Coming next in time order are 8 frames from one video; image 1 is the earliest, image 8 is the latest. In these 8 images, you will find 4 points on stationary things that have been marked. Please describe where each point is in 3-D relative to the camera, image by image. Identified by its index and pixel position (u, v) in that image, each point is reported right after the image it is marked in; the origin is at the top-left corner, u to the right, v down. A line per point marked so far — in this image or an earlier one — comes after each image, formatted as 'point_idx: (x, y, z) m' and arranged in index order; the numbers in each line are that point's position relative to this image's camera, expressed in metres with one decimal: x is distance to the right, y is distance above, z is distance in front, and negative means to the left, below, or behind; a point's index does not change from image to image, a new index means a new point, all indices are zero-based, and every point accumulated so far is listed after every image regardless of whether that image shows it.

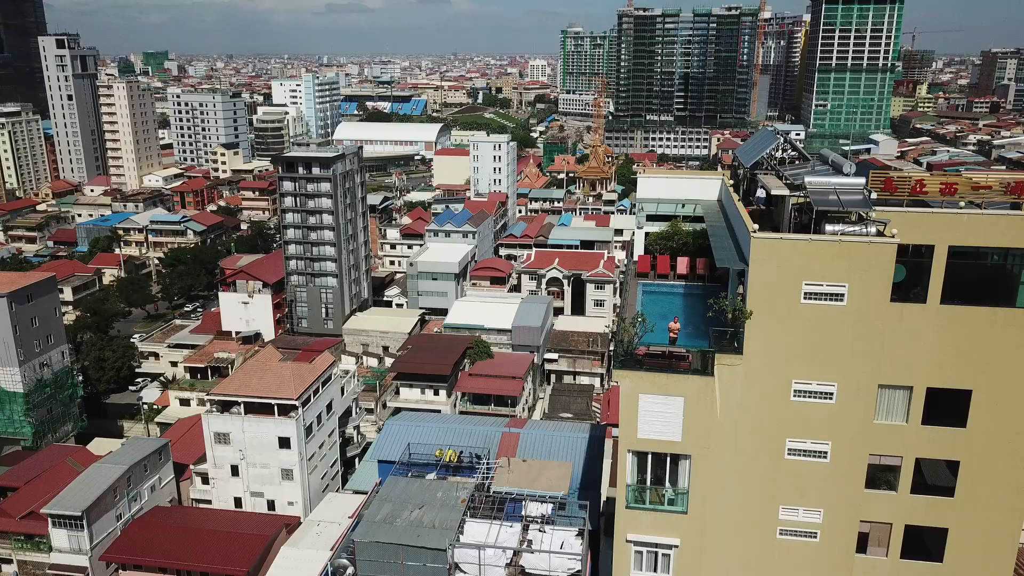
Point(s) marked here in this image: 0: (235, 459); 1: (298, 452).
0: (-5.5, -3.4, +14.0) m
1: (-4.1, -3.2, +13.7) m
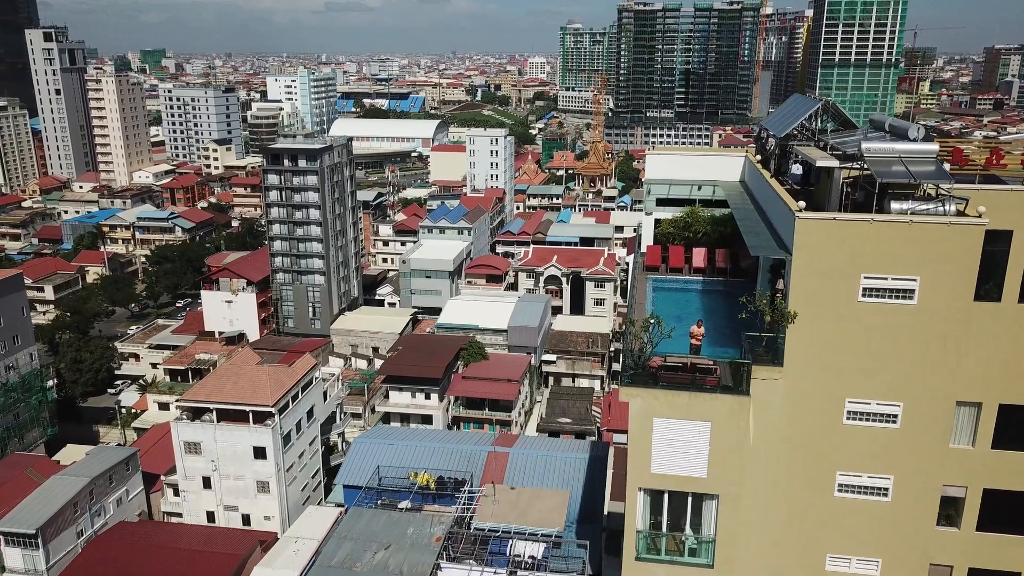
0: (-5.6, -3.3, +13.0) m
1: (-4.3, -3.1, +12.7) m
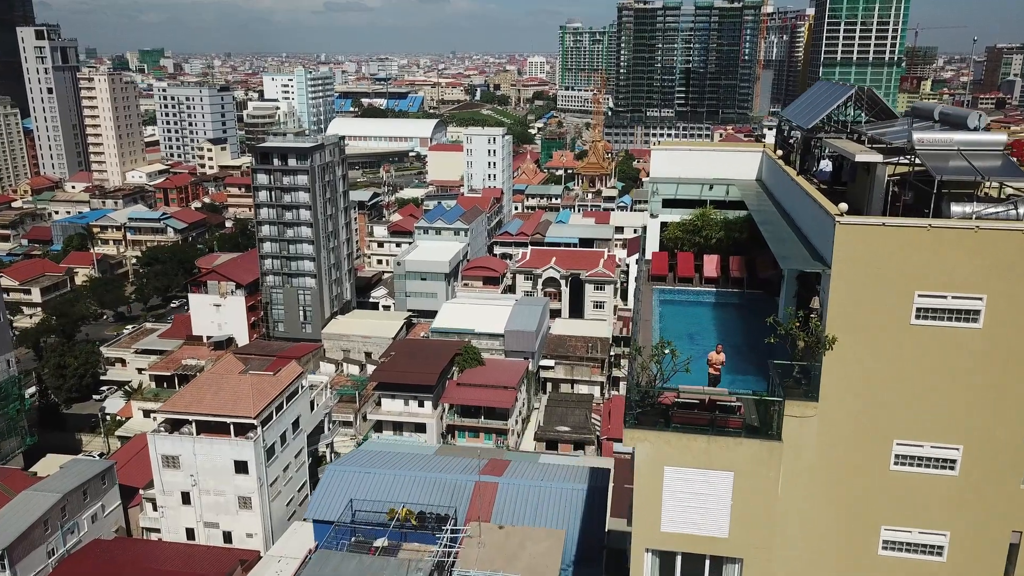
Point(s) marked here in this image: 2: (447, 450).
0: (-5.7, -3.4, +12.3) m
1: (-4.3, -3.2, +12.1) m
2: (-1.4, -3.5, +15.3) m
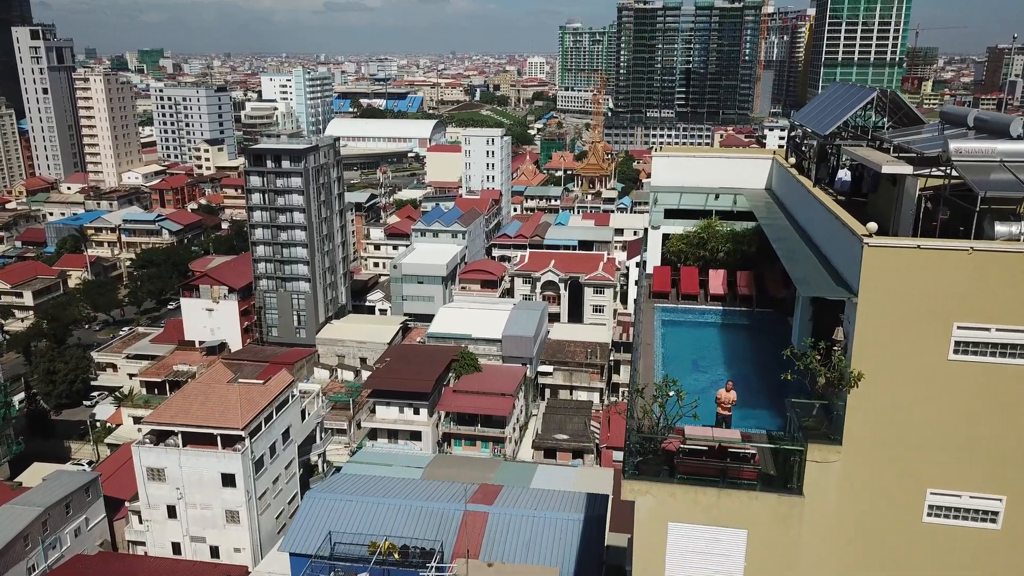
0: (-5.7, -3.5, +11.9) m
1: (-4.4, -3.4, +11.7) m
2: (-1.5, -3.6, +15.0) m
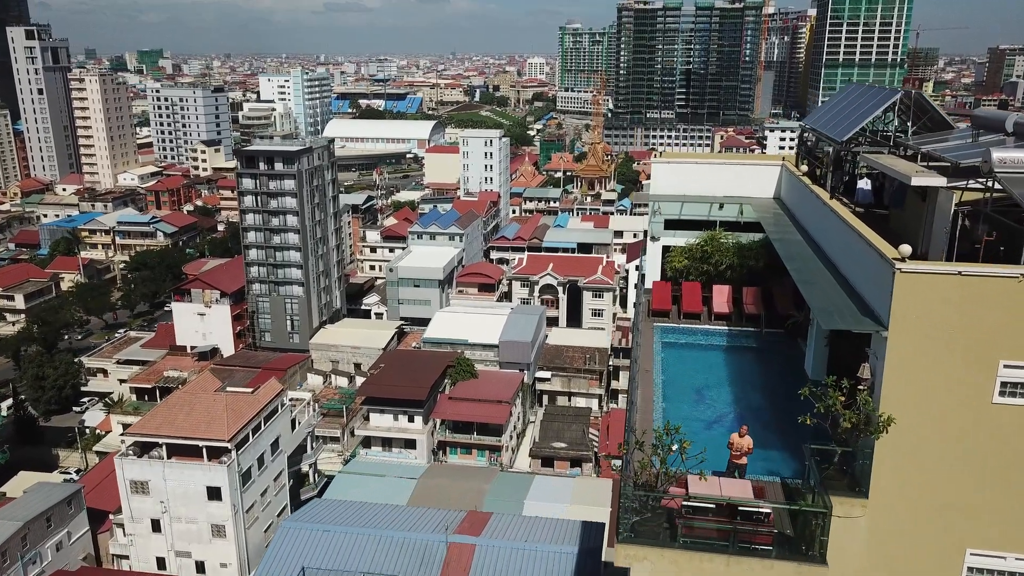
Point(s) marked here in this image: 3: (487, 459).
0: (-5.8, -3.6, +11.6) m
1: (-4.5, -3.5, +11.3) m
2: (-1.6, -3.8, +14.6) m
3: (-0.6, -4.0, +16.4) m
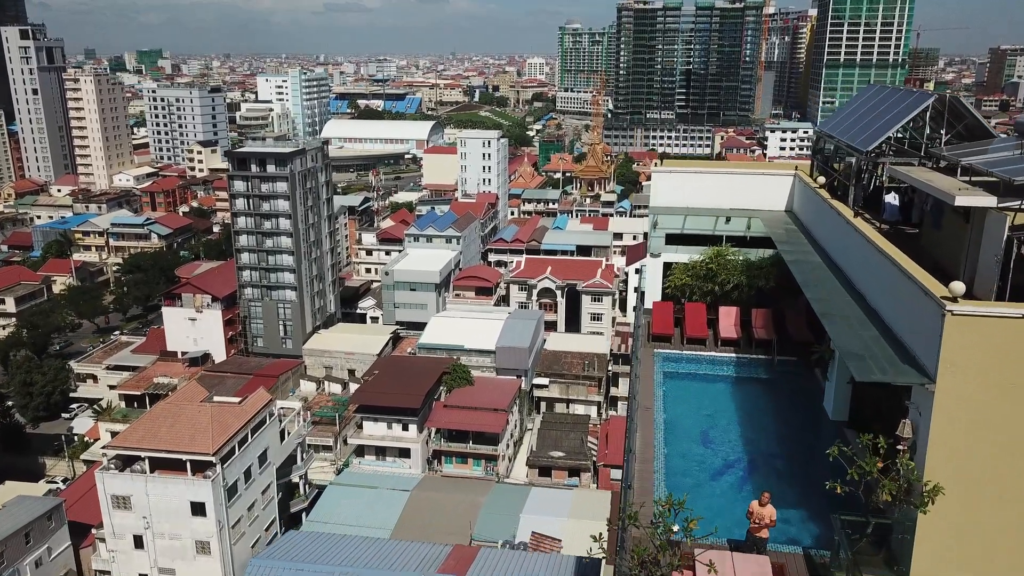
0: (-5.9, -3.8, +11.2) m
1: (-4.6, -3.6, +10.9) m
2: (-1.6, -3.9, +14.2) m
3: (-0.7, -4.1, +16.0) m
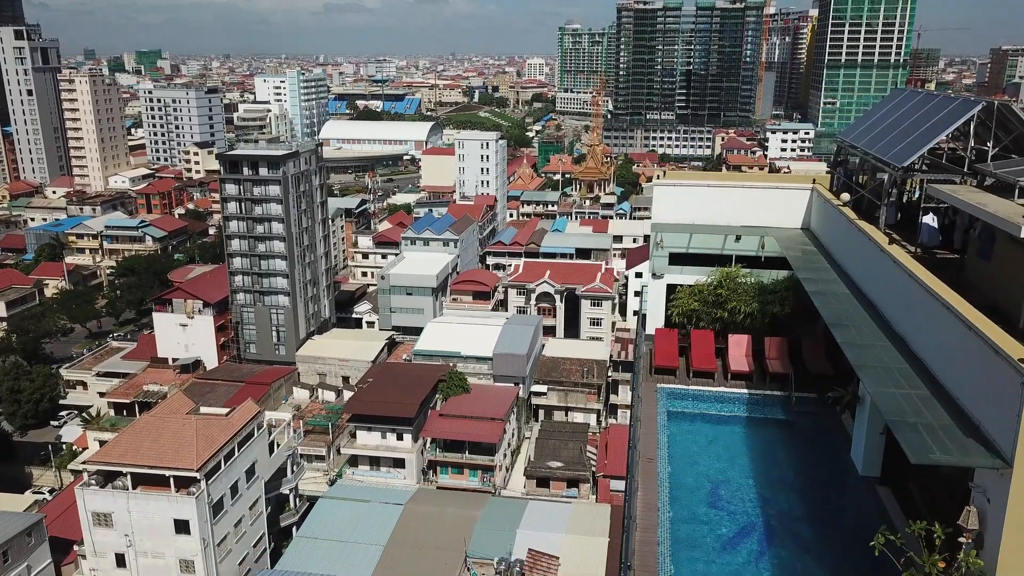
0: (-6.0, -3.9, +10.8) m
1: (-4.6, -3.7, +10.5) m
2: (-1.7, -4.0, +13.8) m
3: (-0.7, -4.2, +15.6) m
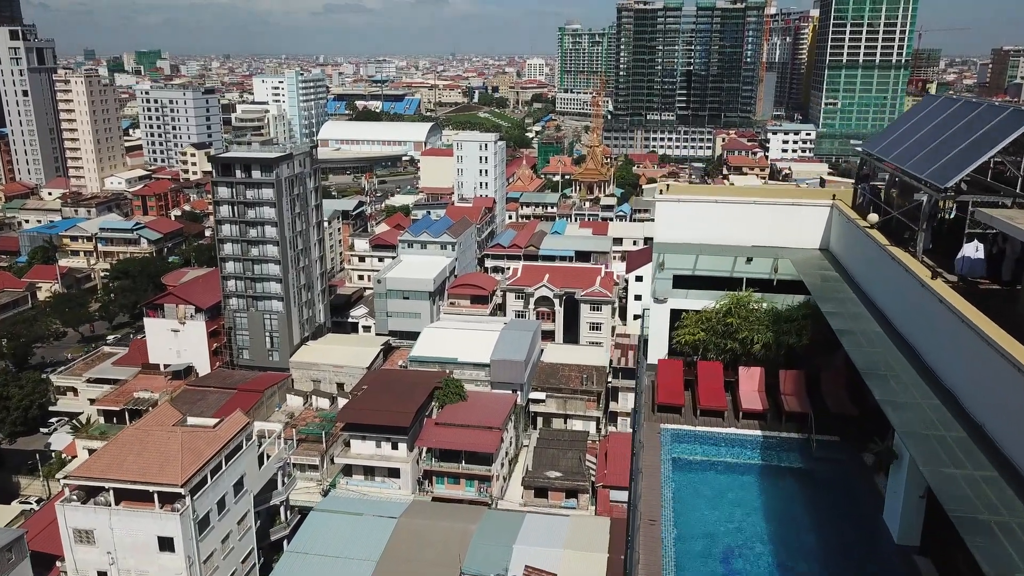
0: (-6.0, -4.0, +10.4) m
1: (-4.7, -3.9, +10.2) m
2: (-1.8, -4.2, +13.5) m
3: (-0.8, -4.4, +15.3) m
